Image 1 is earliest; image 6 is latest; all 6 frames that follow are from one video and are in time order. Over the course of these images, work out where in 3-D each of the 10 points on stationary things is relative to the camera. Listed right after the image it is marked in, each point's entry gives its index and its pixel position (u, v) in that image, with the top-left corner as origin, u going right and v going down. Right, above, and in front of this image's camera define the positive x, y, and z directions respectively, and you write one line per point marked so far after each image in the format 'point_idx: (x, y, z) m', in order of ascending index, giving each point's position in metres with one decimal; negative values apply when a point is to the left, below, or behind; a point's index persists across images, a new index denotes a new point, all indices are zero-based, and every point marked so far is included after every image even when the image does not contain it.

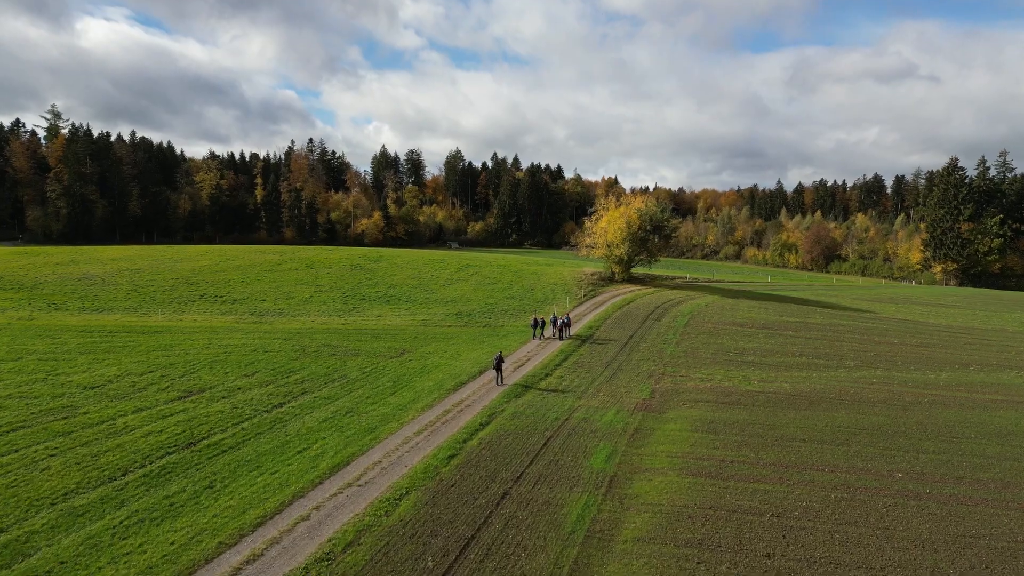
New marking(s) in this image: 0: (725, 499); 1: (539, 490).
0: (+5.4, -5.4, +18.2) m
1: (+0.7, -5.2, +18.4) m
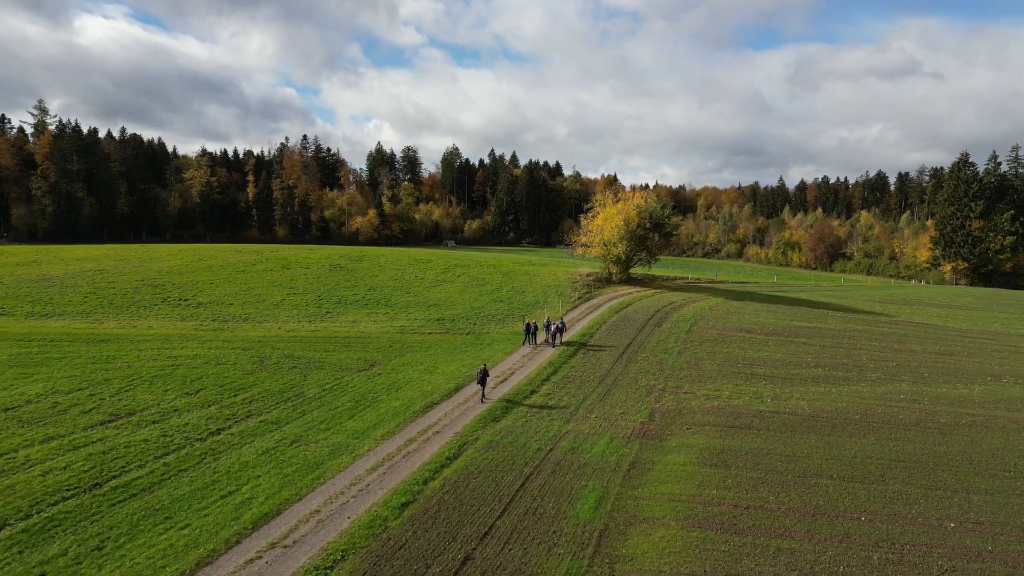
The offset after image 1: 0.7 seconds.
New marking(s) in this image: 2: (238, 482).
0: (+4.7, -5.6, +14.6) m
1: (0.0, -5.4, +14.7) m
2: (-7.0, -5.0, +18.4) m
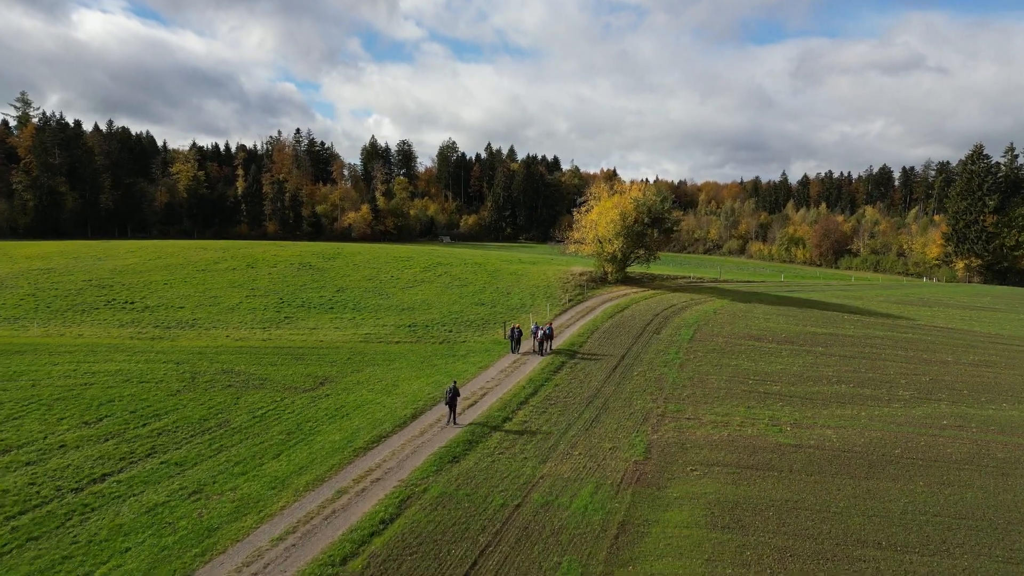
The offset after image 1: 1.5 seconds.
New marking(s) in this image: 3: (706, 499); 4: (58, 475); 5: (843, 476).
0: (+3.7, -5.9, +10.1) m
1: (-1.0, -5.7, +10.2) m
2: (-8.0, -5.2, +13.9) m
3: (+4.7, -5.0, +17.2) m
4: (-11.4, -4.7, +17.9) m
5: (+8.9, -5.0, +19.2) m
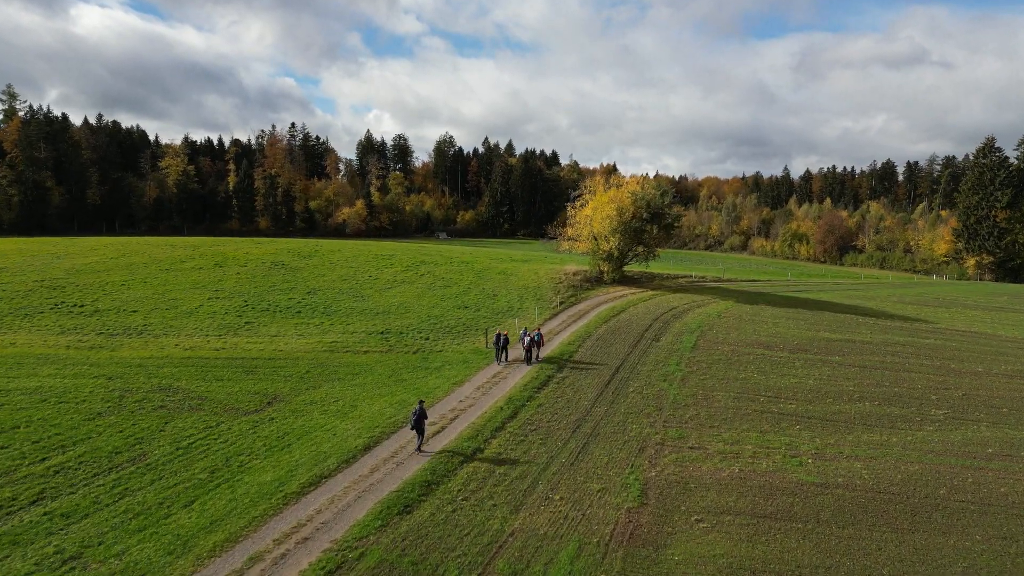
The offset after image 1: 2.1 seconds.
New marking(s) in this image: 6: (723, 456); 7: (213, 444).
0: (+2.9, -6.2, +6.6) m
1: (-1.8, -6.0, +6.7) m
2: (-8.8, -5.5, +10.4) m
3: (+3.9, -5.3, +13.8) m
4: (-12.1, -4.9, +14.5) m
5: (+8.1, -5.2, +15.7) m
6: (+5.8, -4.6, +19.7) m
7: (-8.1, -4.2, +19.4) m
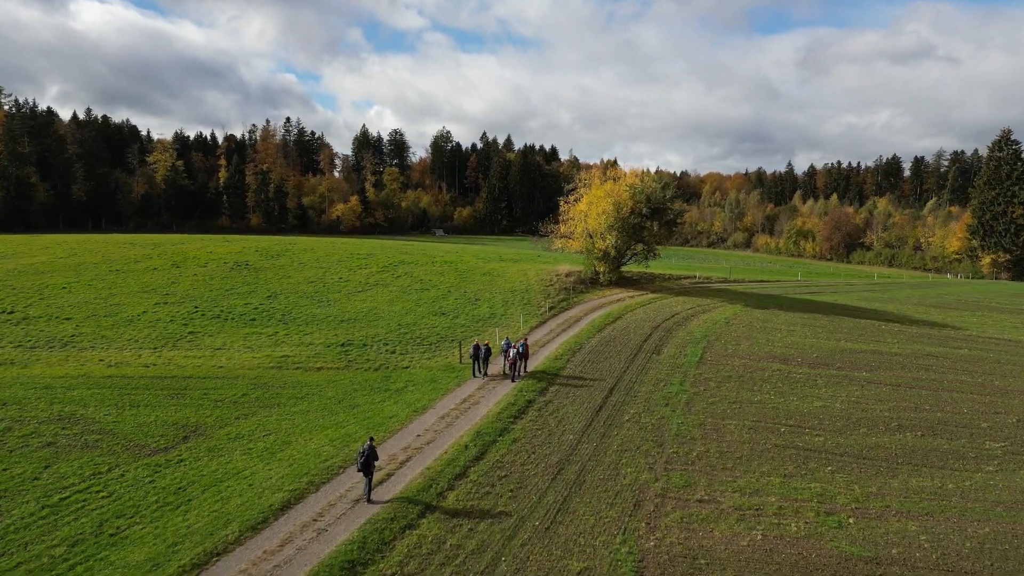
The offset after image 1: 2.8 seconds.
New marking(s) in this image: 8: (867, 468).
0: (+2.0, -6.5, +2.5) m
1: (-2.7, -6.3, +2.6) m
2: (-9.7, -5.8, +6.3) m
3: (+3.1, -5.6, +9.6) m
4: (-13.0, -5.2, +10.4) m
5: (+7.3, -5.5, +11.5) m
6: (+5.0, -4.9, +15.6) m
7: (-8.9, -4.5, +15.3) m
8: (+9.2, -4.7, +18.8) m
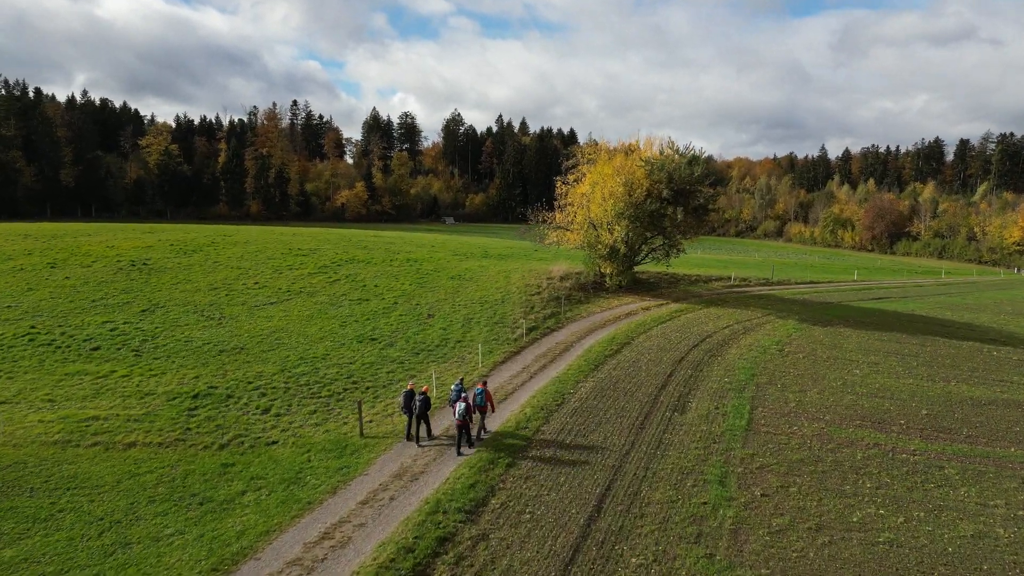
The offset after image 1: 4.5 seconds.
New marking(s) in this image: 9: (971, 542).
0: (-0.3, -7.5, -7.6) m
1: (-5.0, -7.3, -7.3) m
2: (-11.9, -6.7, -3.4) m
3: (+1.0, -6.5, -0.5) m
4: (-15.0, -6.0, +0.8) m
5: (+5.2, -6.4, +1.3) m
6: (+3.1, -5.7, +5.4) m
7: (-10.8, -5.3, +5.6) m
8: (+7.4, -5.4, +8.4) m
9: (+8.5, -4.6, +13.3) m
